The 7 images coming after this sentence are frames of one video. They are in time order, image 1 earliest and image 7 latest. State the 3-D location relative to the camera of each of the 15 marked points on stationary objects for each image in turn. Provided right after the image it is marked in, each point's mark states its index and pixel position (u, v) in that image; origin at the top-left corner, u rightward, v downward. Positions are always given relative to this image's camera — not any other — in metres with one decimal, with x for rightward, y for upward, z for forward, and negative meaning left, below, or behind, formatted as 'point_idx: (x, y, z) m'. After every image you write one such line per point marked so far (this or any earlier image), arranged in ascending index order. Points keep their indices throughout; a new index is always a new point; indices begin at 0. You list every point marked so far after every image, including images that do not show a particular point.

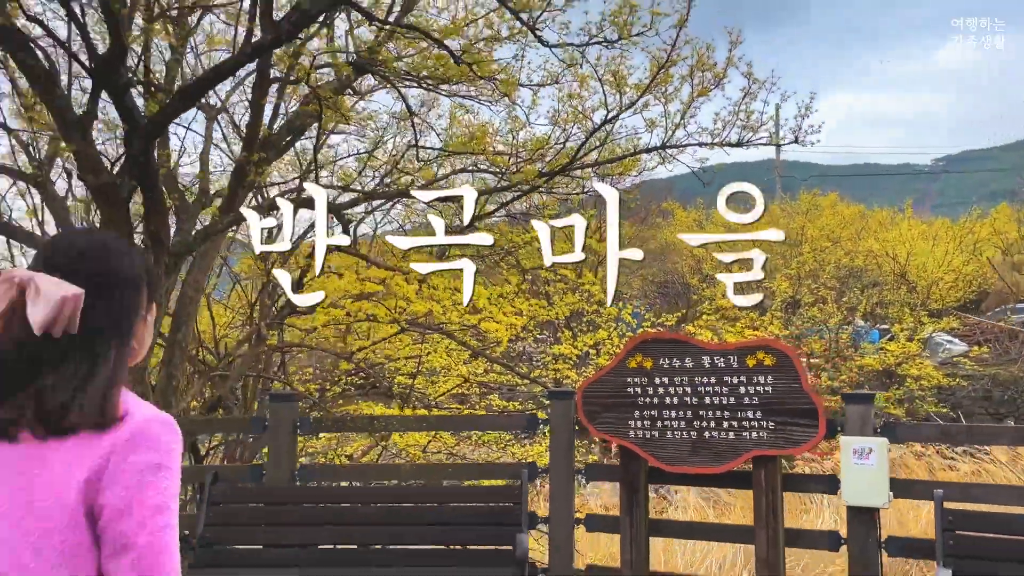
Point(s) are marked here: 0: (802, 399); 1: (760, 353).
0: (+1.3, -0.5, +3.7) m
1: (+1.1, -0.3, +3.8) m
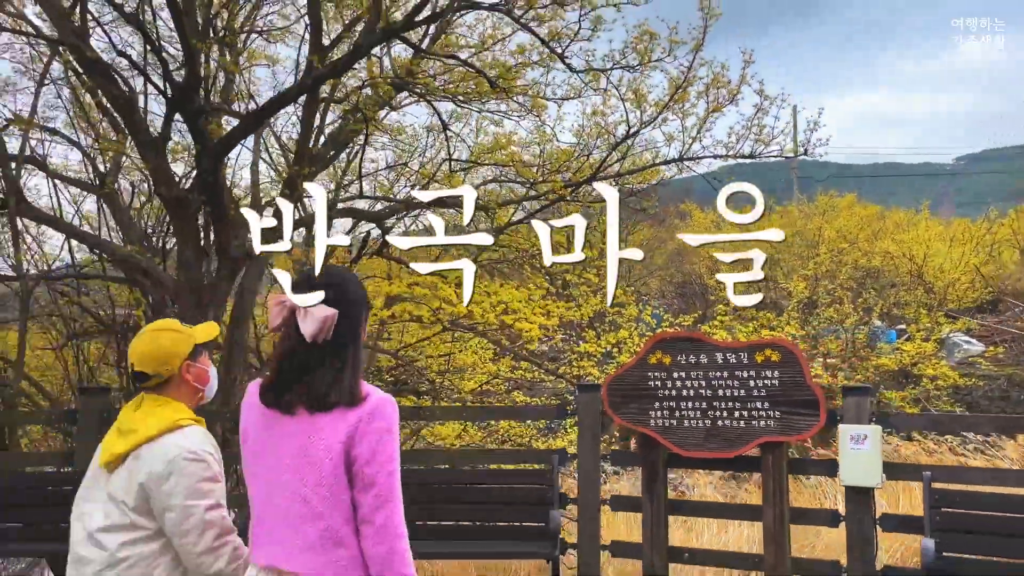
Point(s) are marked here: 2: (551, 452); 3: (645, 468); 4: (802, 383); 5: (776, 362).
0: (+1.4, -0.5, +4.1) m
1: (+1.3, -0.3, +4.2) m
2: (+0.2, -0.9, +4.7) m
3: (+0.7, -1.0, +4.5) m
4: (+1.4, -0.5, +4.2) m
5: (+1.3, -0.4, +4.2) m
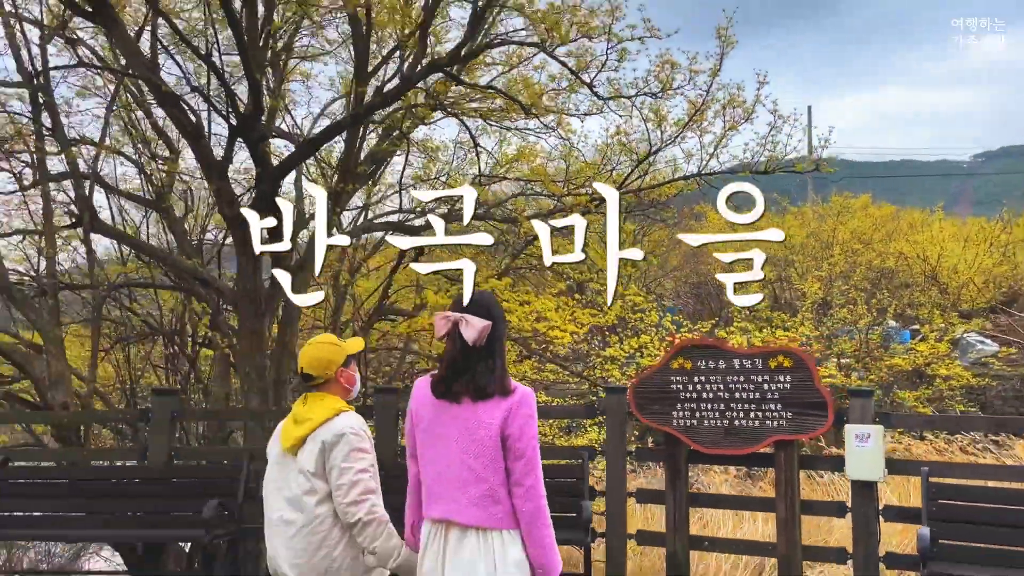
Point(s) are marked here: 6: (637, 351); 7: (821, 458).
0: (+1.6, -0.6, +4.6) m
1: (+1.5, -0.4, +4.7) m
2: (+0.4, -1.0, +5.1) m
3: (+0.9, -1.0, +5.0) m
4: (+1.6, -0.5, +4.6) m
5: (+1.5, -0.4, +4.6) m
6: (+1.3, -0.7, +9.0) m
7: (+1.7, -0.9, +4.7) m
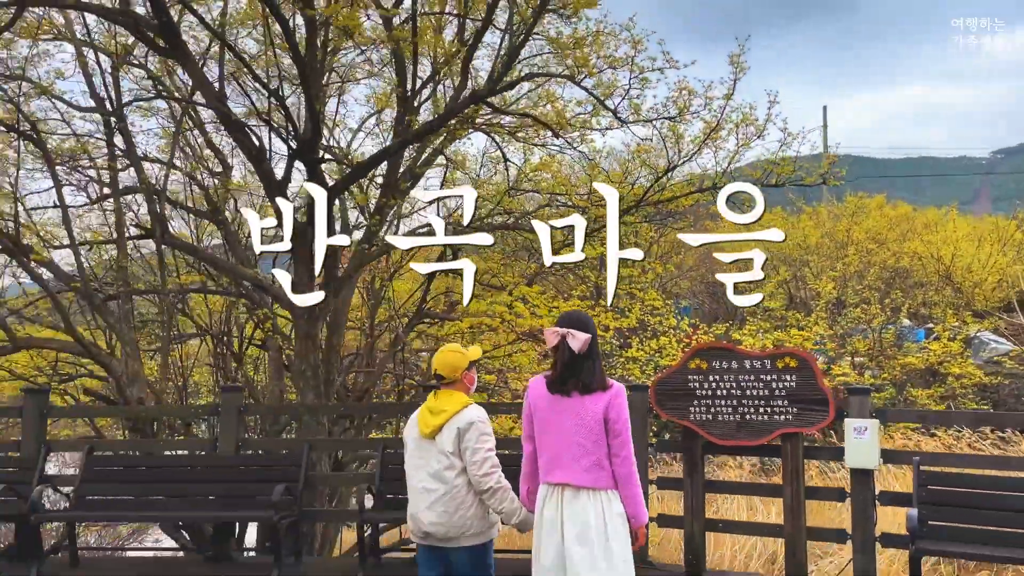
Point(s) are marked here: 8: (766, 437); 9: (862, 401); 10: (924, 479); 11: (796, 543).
0: (+1.8, -0.6, +5.1) m
1: (+1.7, -0.4, +5.2) m
2: (+0.6, -1.0, +5.7) m
3: (+1.1, -1.1, +5.5) m
4: (+1.8, -0.6, +5.1) m
5: (+1.7, -0.5, +5.2) m
6: (+1.6, -0.7, +9.5) m
7: (+1.9, -1.0, +5.2) m
8: (+1.5, -0.9, +5.2) m
9: (+2.1, -0.7, +5.0) m
10: (+2.4, -1.1, +4.9) m
11: (+1.7, -1.5, +5.1) m
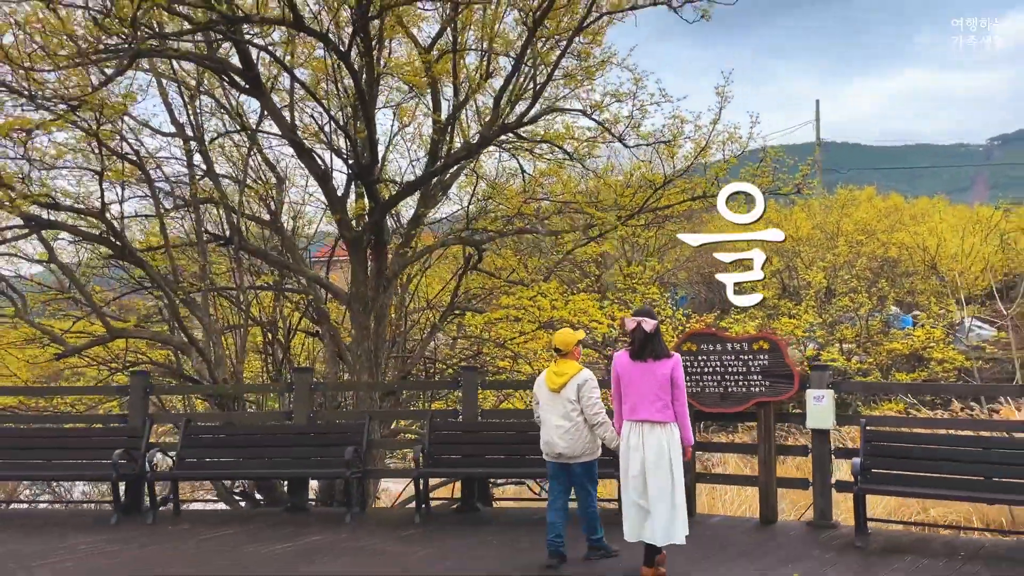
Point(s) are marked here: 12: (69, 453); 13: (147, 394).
0: (+2.0, -0.6, +6.3) m
1: (+1.9, -0.4, +6.4) m
2: (+0.8, -1.0, +6.9) m
3: (+1.3, -1.0, +6.8) m
4: (+2.0, -0.6, +6.4) m
5: (+1.9, -0.5, +6.4) m
6: (+1.8, -0.6, +10.8) m
7: (+2.1, -1.0, +6.5) m
8: (+1.7, -0.9, +6.4) m
9: (+2.3, -0.6, +6.3) m
10: (+2.6, -1.1, +6.2) m
11: (+1.9, -1.5, +6.3) m
12: (-3.7, -1.4, +7.1) m
13: (-3.2, -0.9, +7.4) m
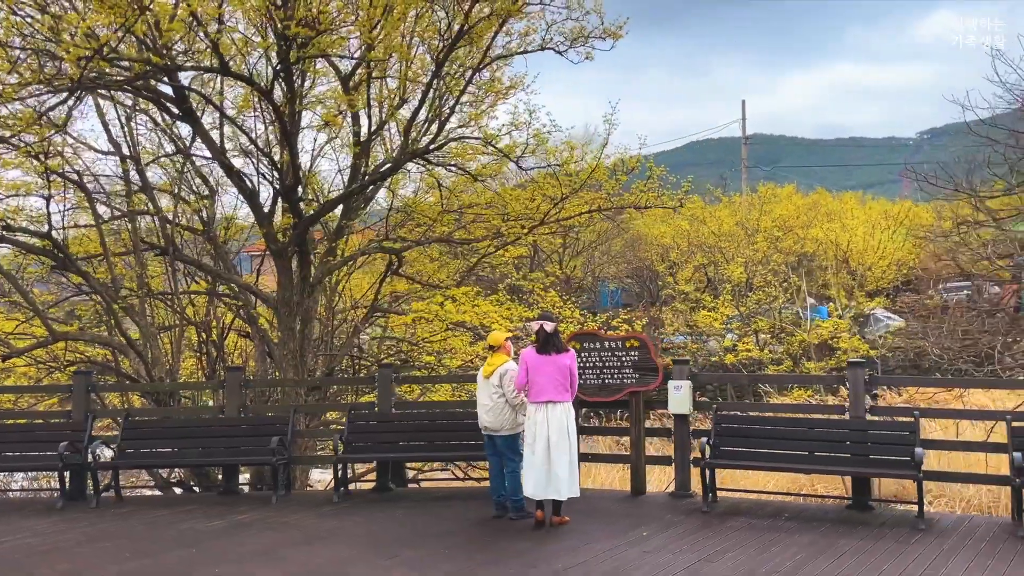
0: (+1.2, -0.7, +7.4) m
1: (+1.1, -0.5, +7.5) m
2: (0.0, -1.0, +7.9) m
3: (+0.5, -1.1, +7.8) m
4: (+1.2, -0.6, +7.4) m
5: (+1.1, -0.5, +7.5) m
6: (+0.7, -0.6, +11.8) m
7: (+1.3, -1.0, +7.6) m
8: (+0.9, -0.9, +7.5) m
9: (+1.5, -0.7, +7.4) m
10: (+1.8, -1.1, +7.3) m
11: (+1.1, -1.6, +7.4) m
12: (-4.5, -1.4, +7.8) m
13: (-4.1, -1.0, +8.2) m
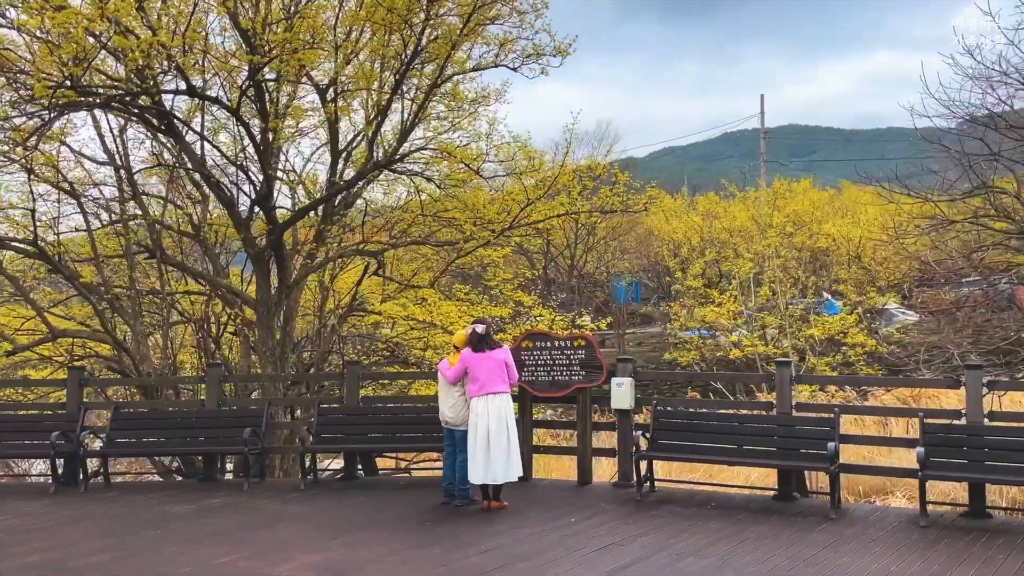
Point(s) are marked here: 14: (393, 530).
0: (+0.8, -0.7, +7.9) m
1: (+0.6, -0.5, +8.0) m
2: (-0.4, -1.1, +8.4) m
3: (+0.1, -1.1, +8.3) m
4: (+0.8, -0.6, +7.9) m
5: (+0.7, -0.5, +8.0) m
6: (+0.4, -0.6, +12.3) m
7: (+0.9, -1.0, +8.0) m
8: (+0.5, -1.0, +8.0) m
9: (+1.0, -0.7, +7.8) m
10: (+1.4, -1.2, +7.7) m
11: (+0.7, -1.6, +7.9) m
12: (-4.9, -1.5, +8.5) m
13: (-4.5, -1.0, +8.8) m
14: (-0.9, -1.9, +6.6) m
